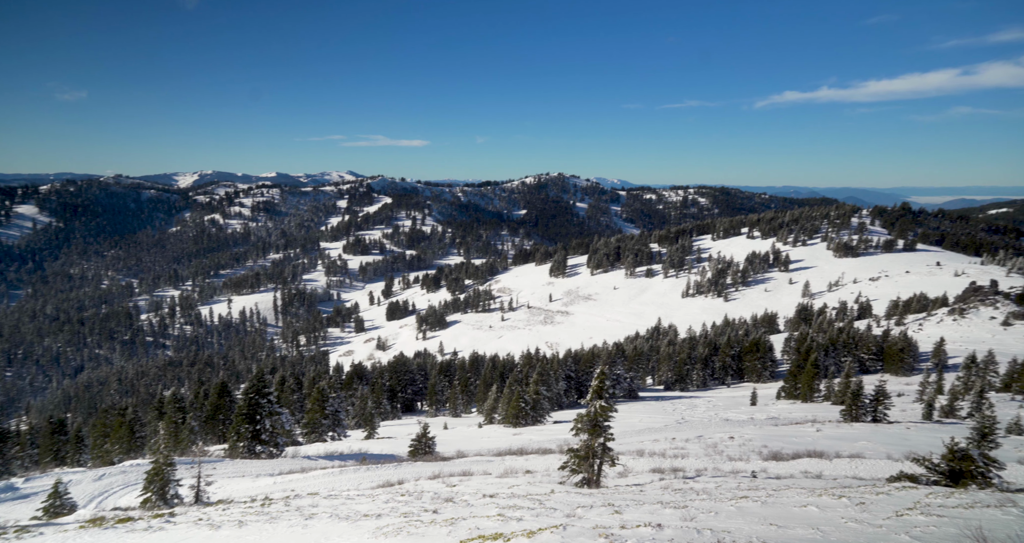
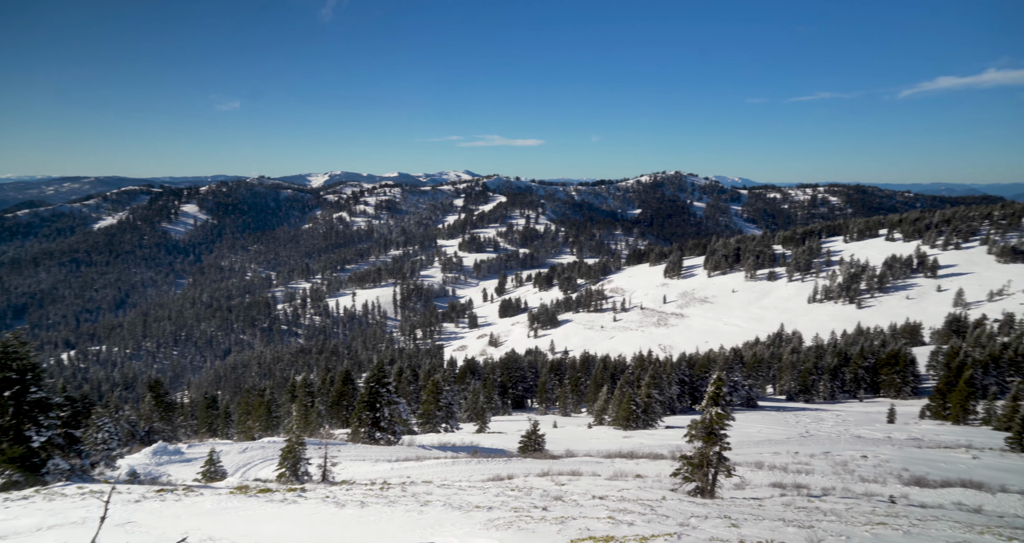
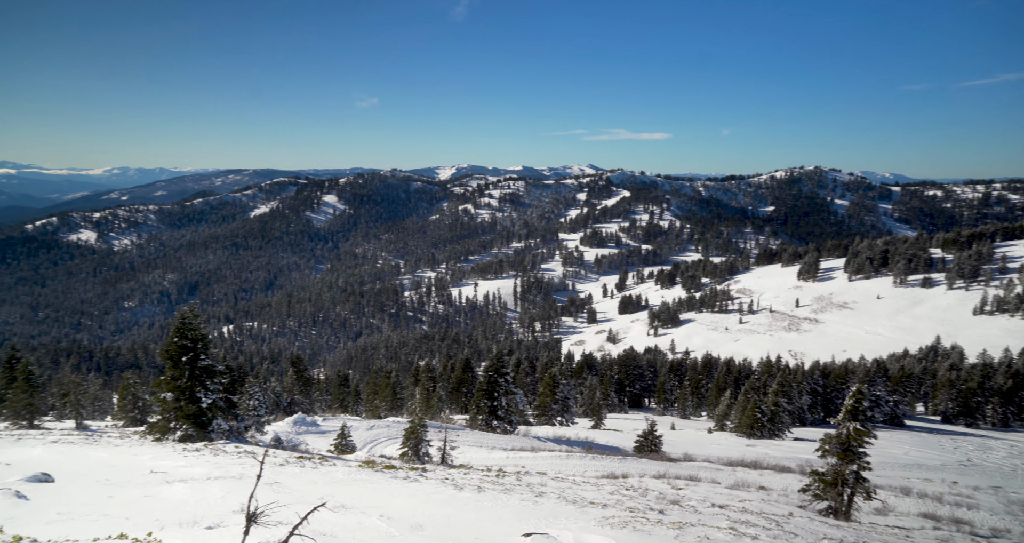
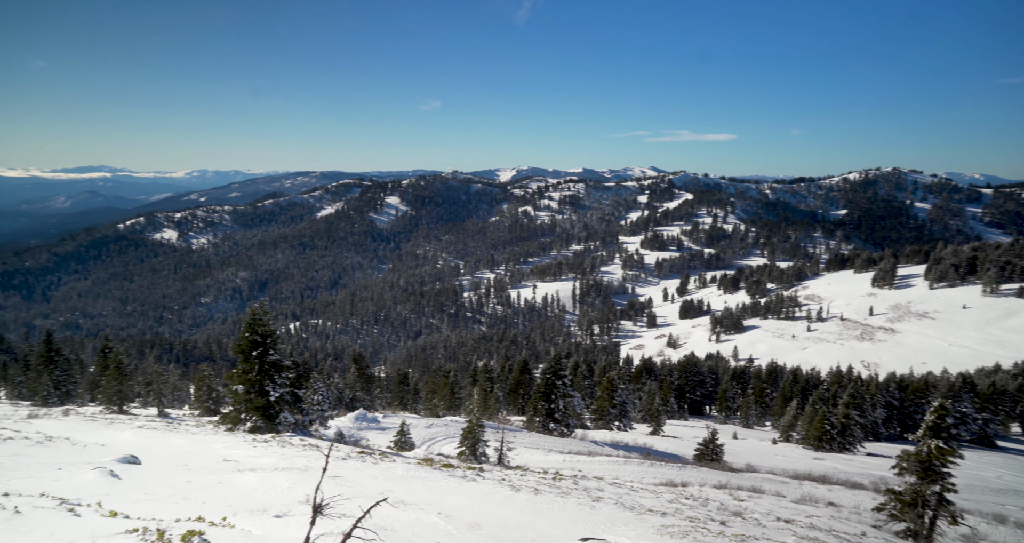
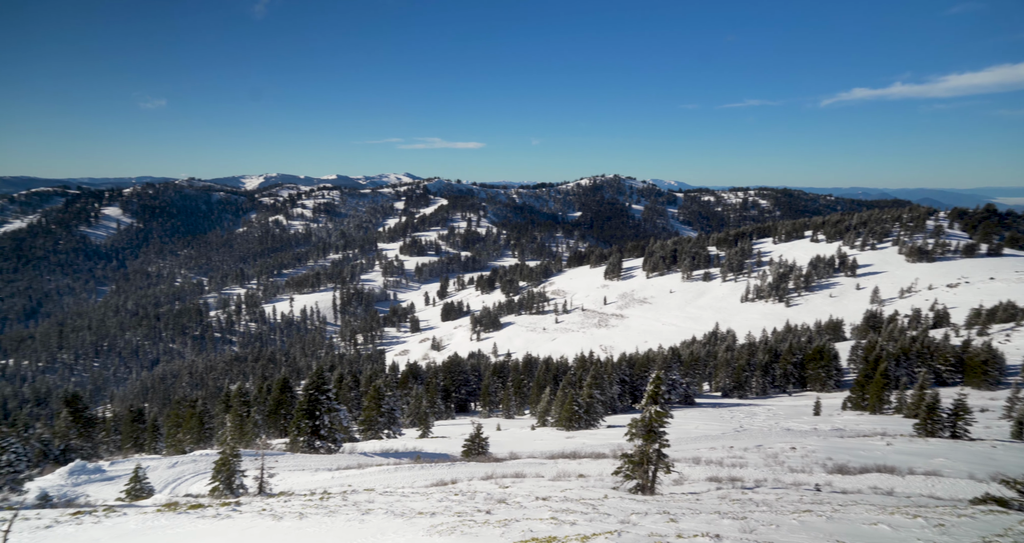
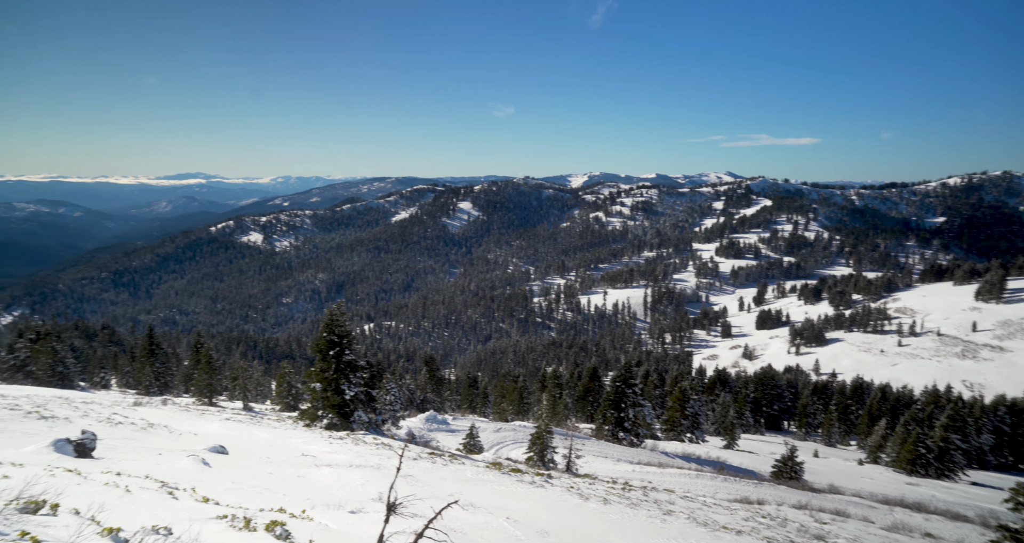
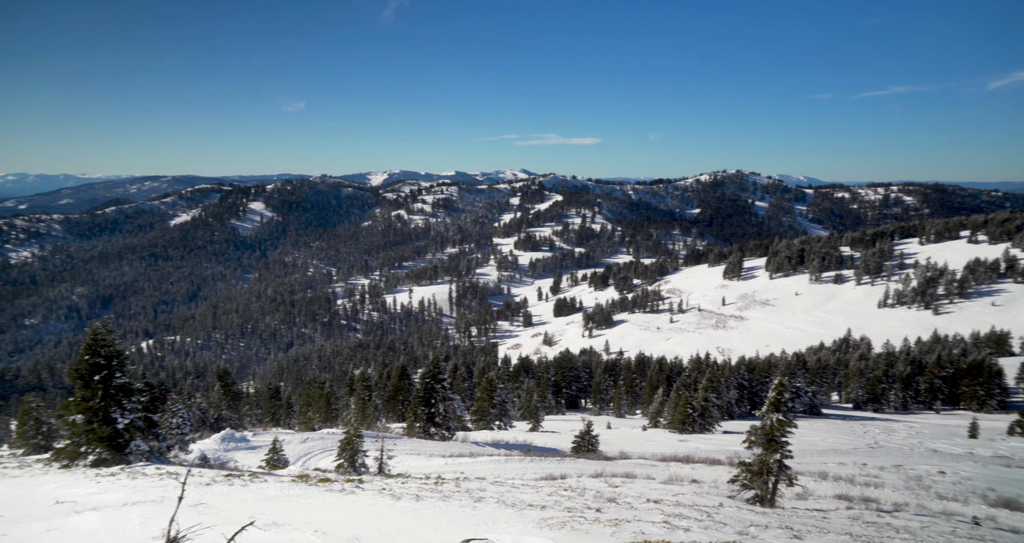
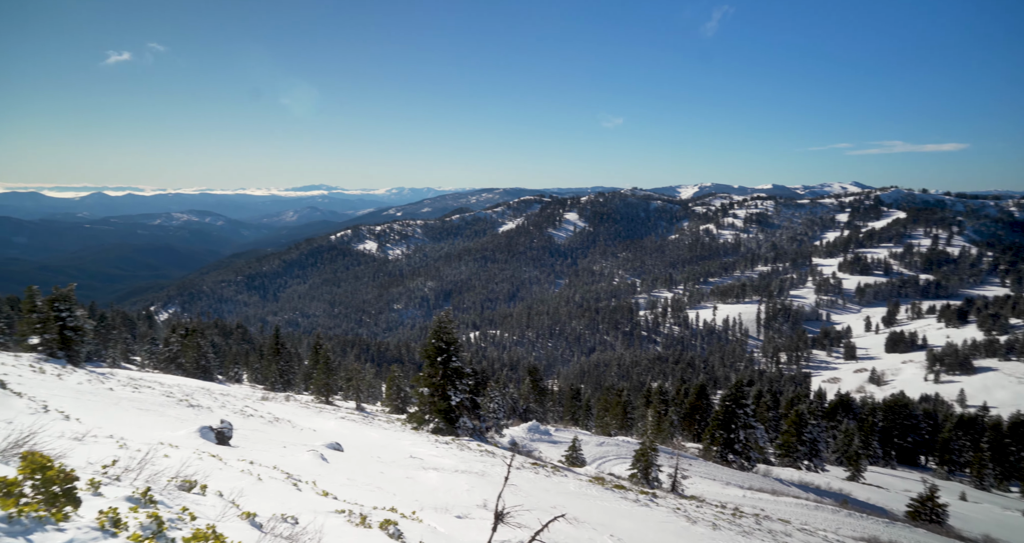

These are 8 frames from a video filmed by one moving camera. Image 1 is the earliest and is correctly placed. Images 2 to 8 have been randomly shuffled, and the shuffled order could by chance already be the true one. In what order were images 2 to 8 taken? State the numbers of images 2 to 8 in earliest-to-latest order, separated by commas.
5, 2, 7, 3, 4, 6, 8
